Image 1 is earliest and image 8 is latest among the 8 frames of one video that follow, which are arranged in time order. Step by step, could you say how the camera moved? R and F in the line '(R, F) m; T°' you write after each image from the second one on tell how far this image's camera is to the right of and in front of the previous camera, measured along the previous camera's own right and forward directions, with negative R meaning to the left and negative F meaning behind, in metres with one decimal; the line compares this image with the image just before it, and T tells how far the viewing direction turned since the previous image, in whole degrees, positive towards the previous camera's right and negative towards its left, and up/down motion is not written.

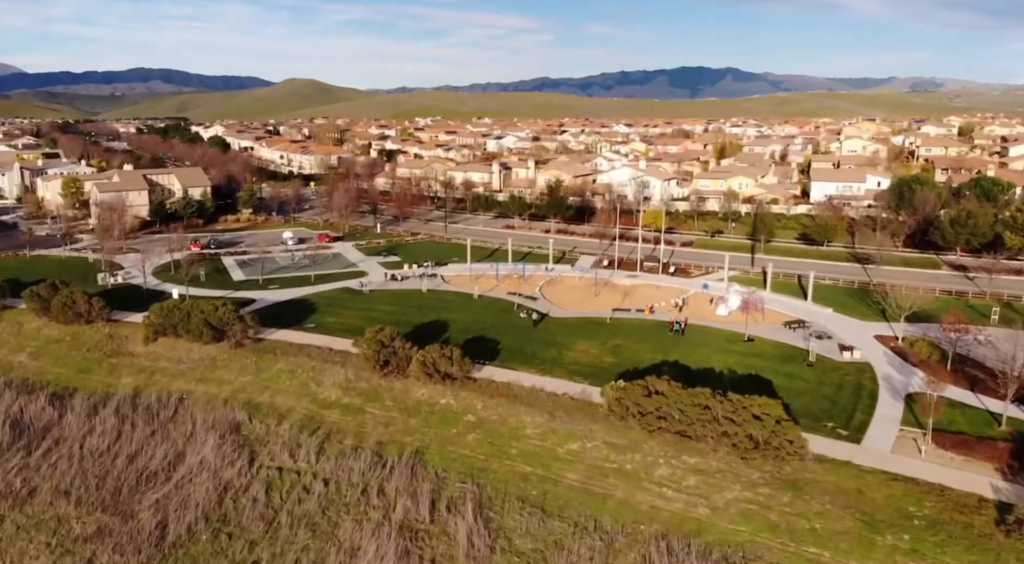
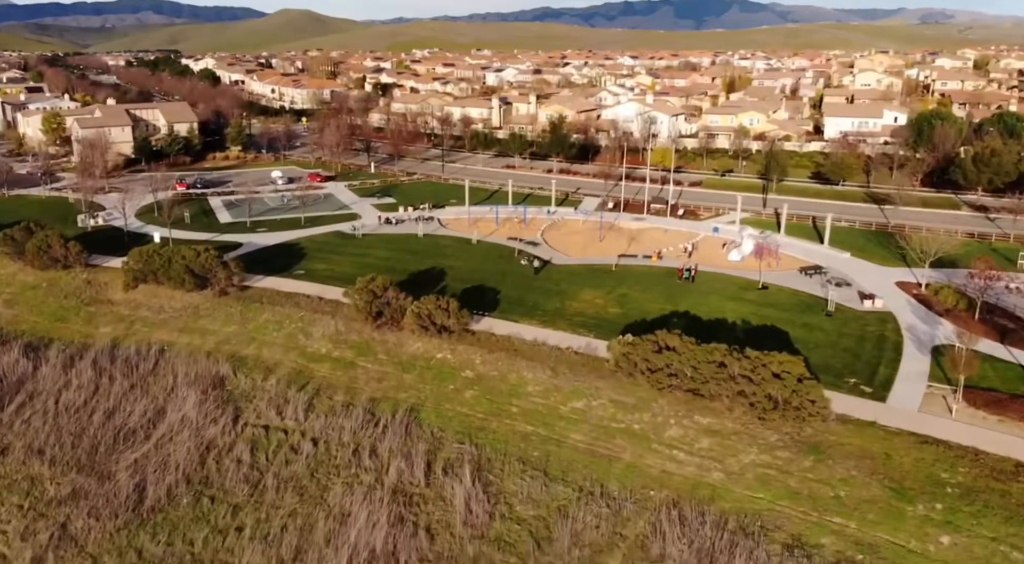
(0.0, +2.5) m; 0°
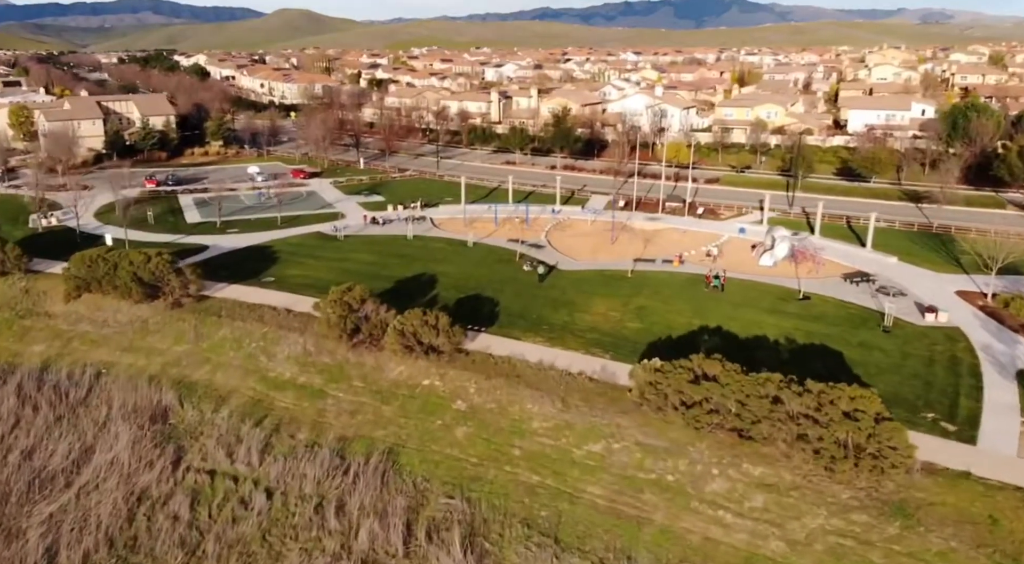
(-0.1, +5.5) m; 0°
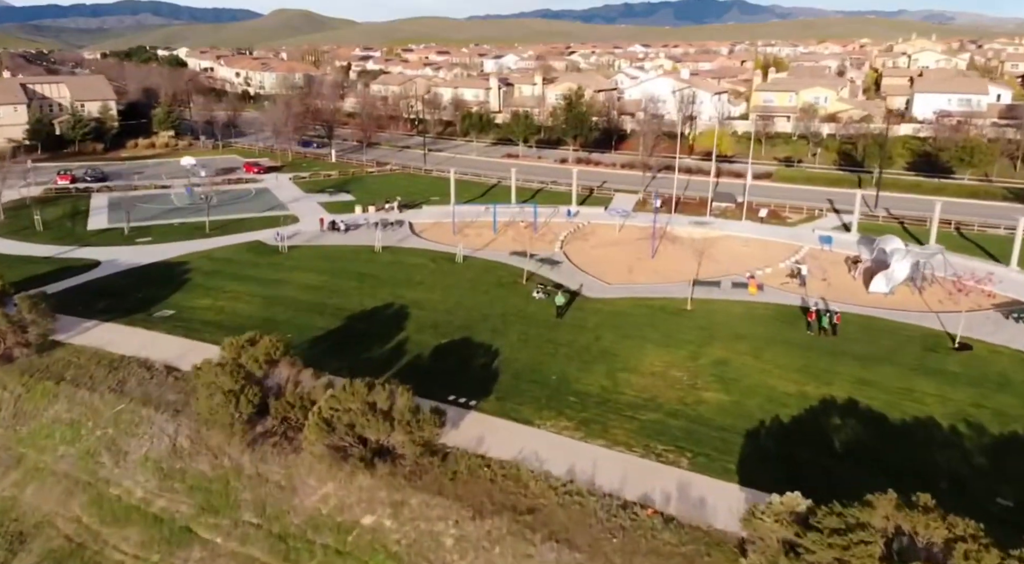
(-0.2, +11.7) m; 0°
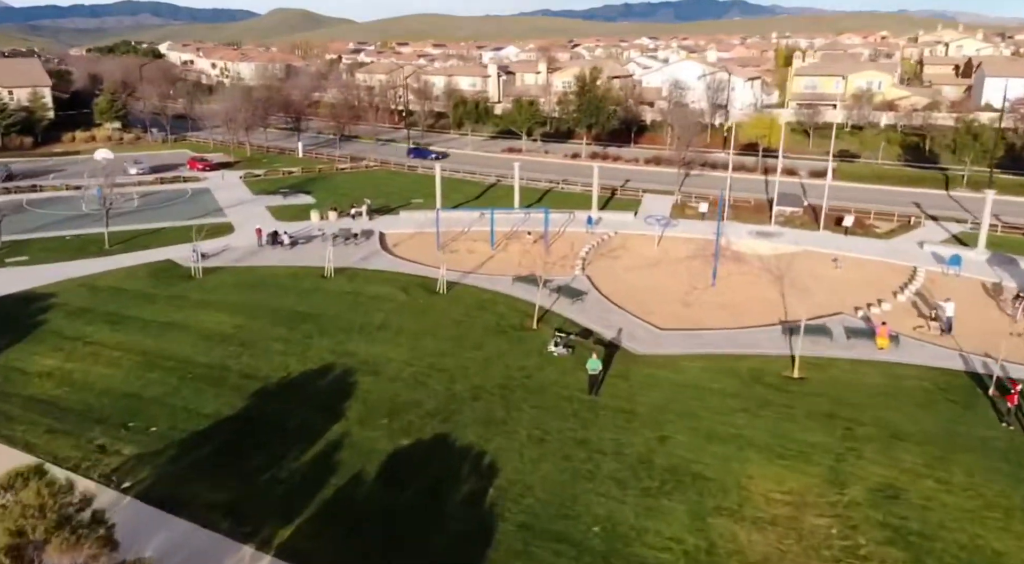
(-0.1, +9.2) m; 0°
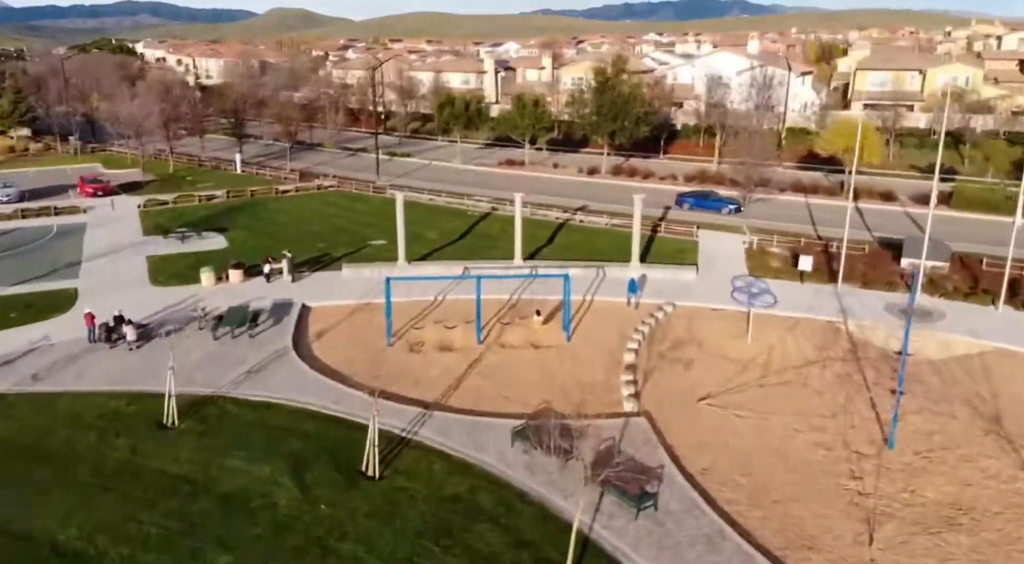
(0.0, +10.6) m; 0°
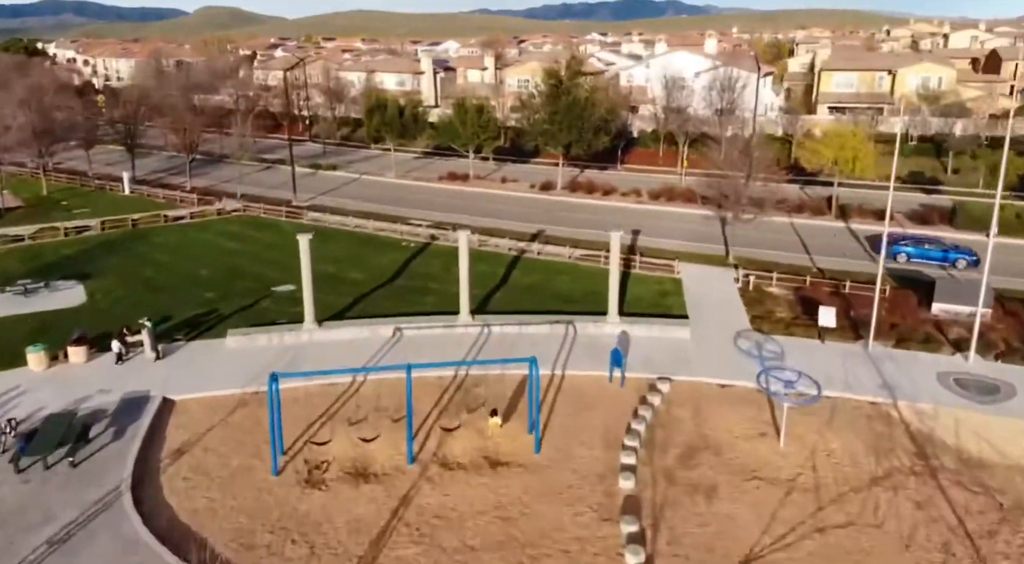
(+0.1, +4.8) m; +4°
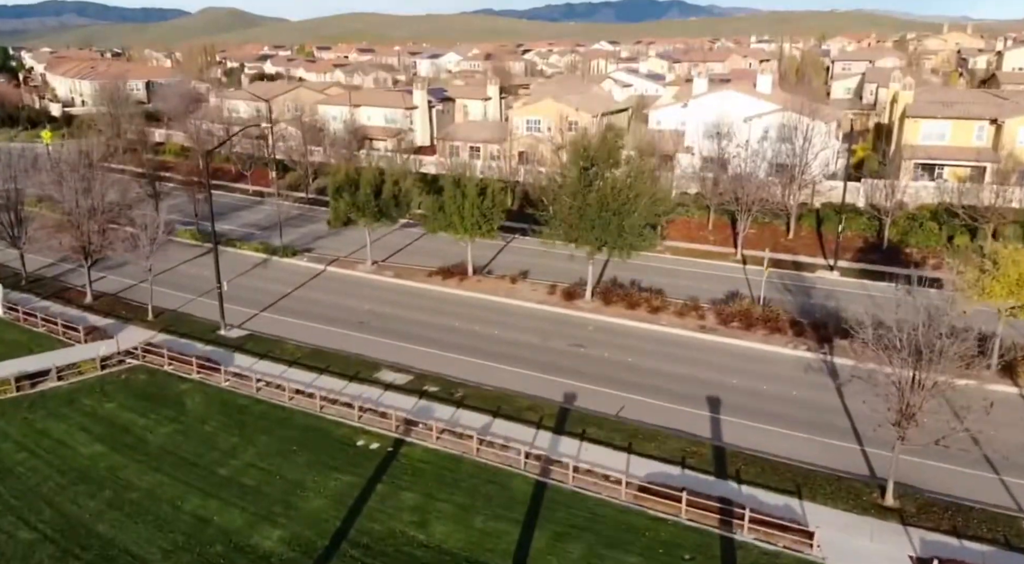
(-0.3, +8.6) m; 0°
